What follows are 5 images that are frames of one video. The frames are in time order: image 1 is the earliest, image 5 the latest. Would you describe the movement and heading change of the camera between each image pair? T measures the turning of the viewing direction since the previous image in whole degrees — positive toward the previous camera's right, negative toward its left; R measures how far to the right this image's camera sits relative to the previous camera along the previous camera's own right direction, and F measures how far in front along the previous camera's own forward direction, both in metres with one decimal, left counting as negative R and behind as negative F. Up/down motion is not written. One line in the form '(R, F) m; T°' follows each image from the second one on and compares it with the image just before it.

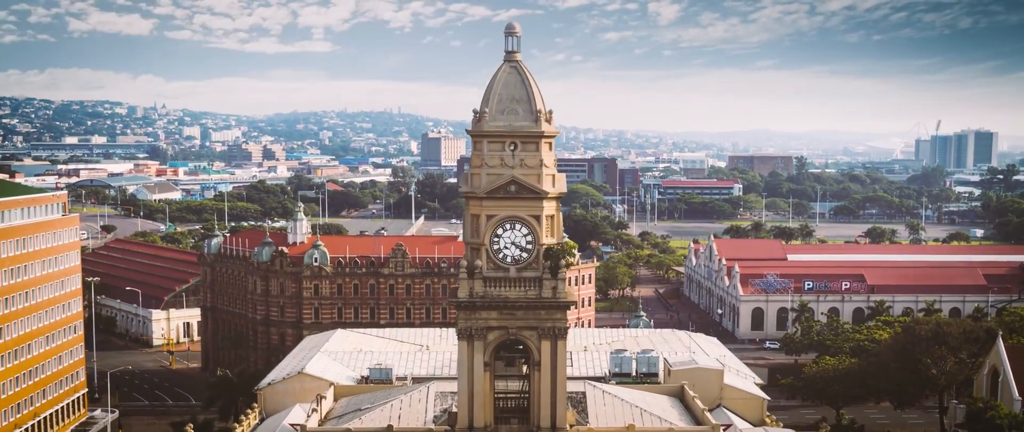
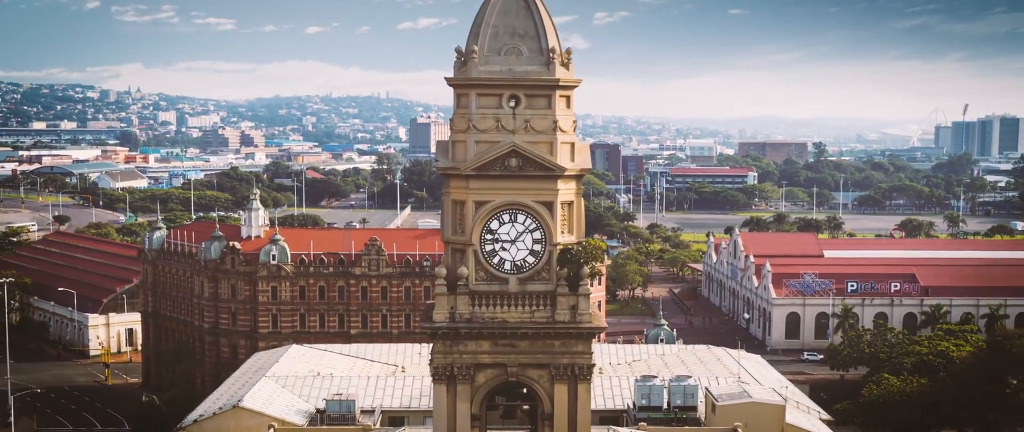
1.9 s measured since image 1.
(-0.1, +11.3) m; 0°
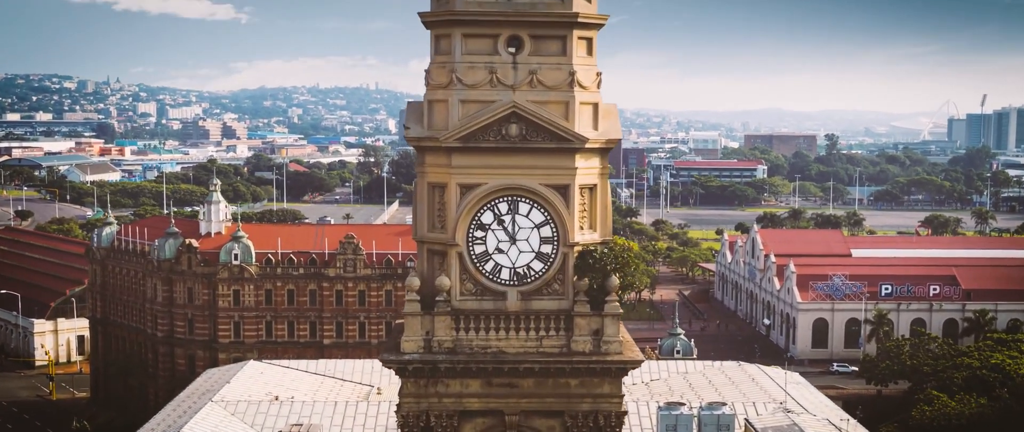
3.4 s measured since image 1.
(-0.1, +7.2) m; 0°
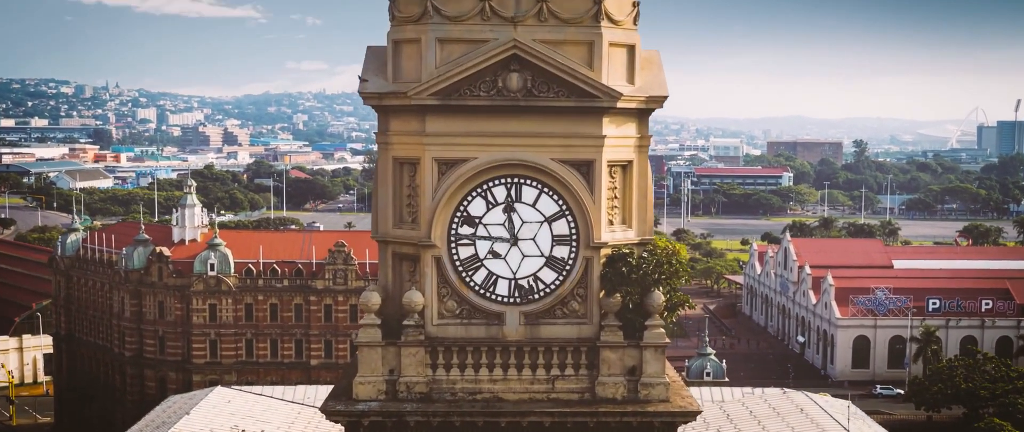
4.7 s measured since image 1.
(+0.1, +5.6) m; -1°
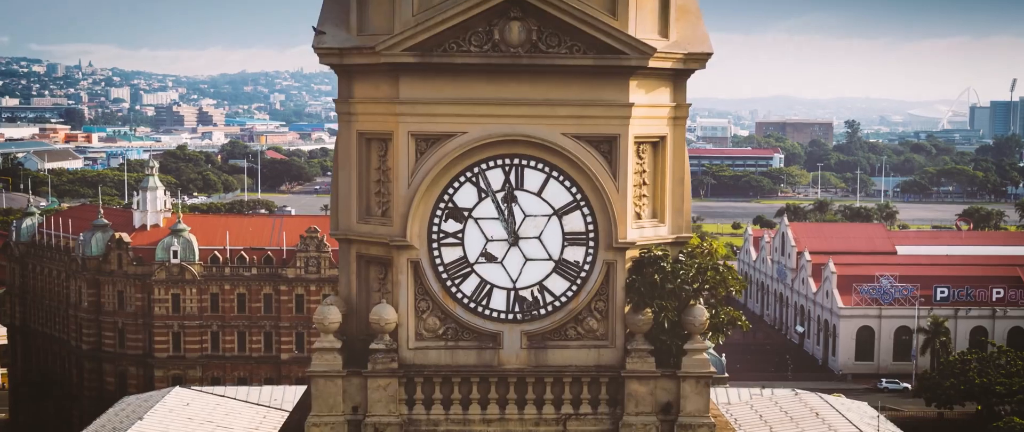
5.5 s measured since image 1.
(-0.1, +3.1) m; +1°
